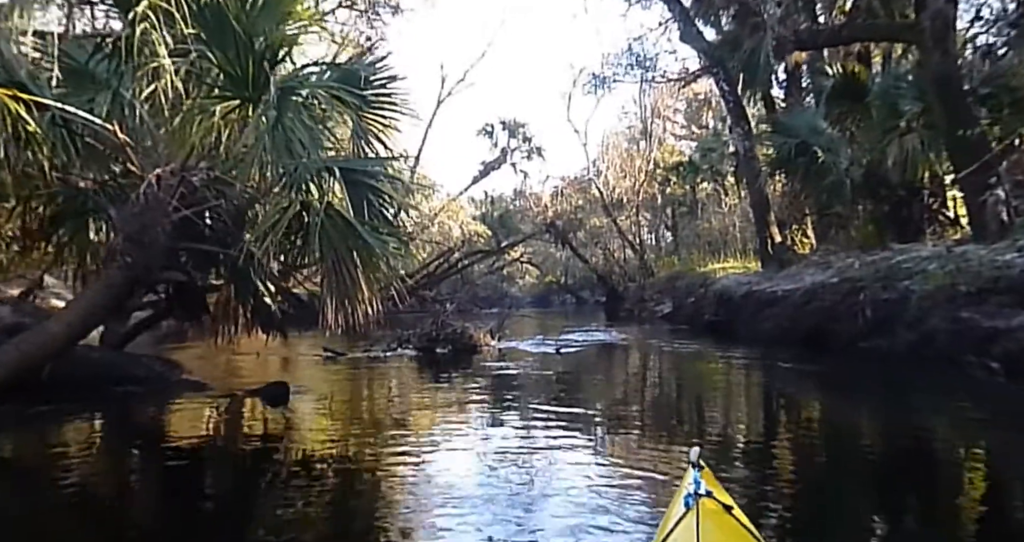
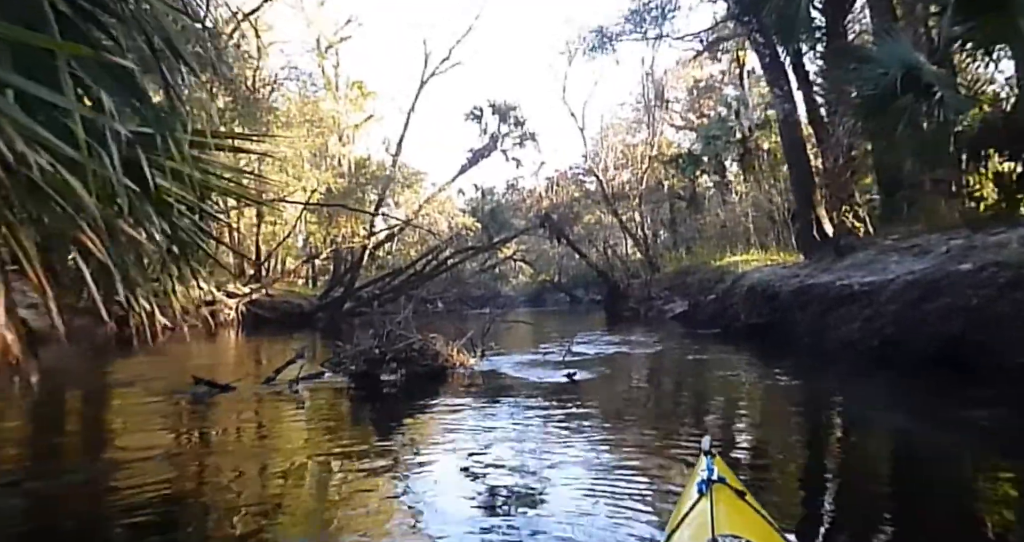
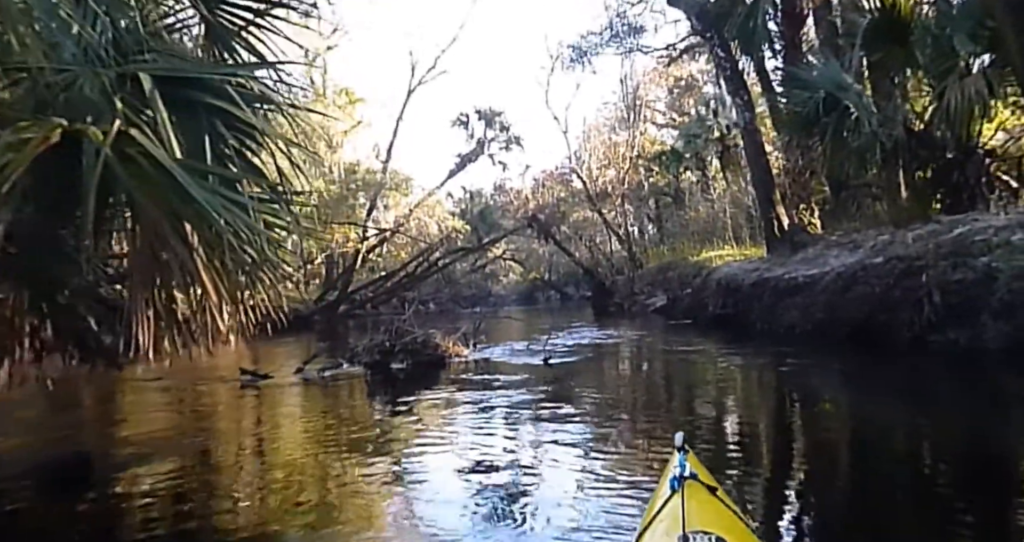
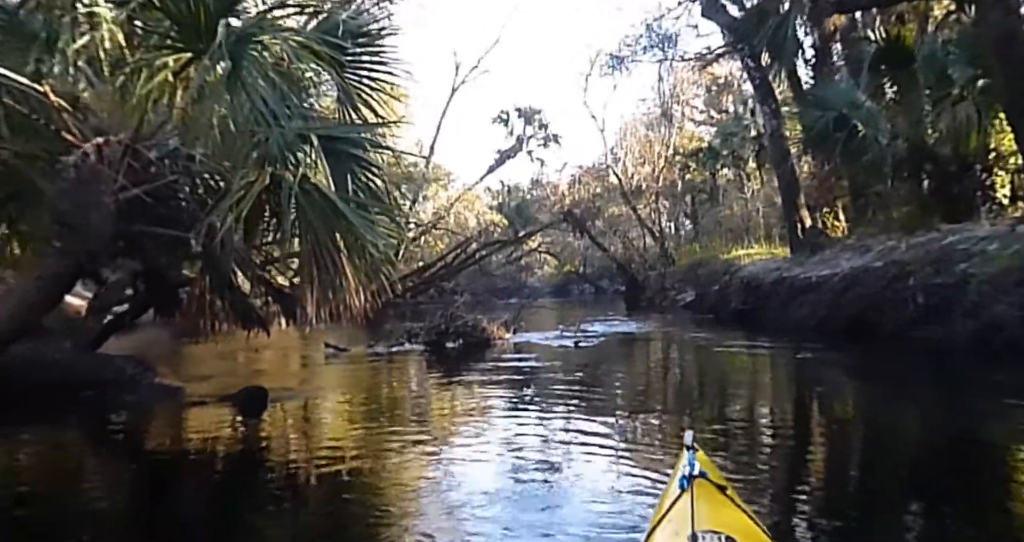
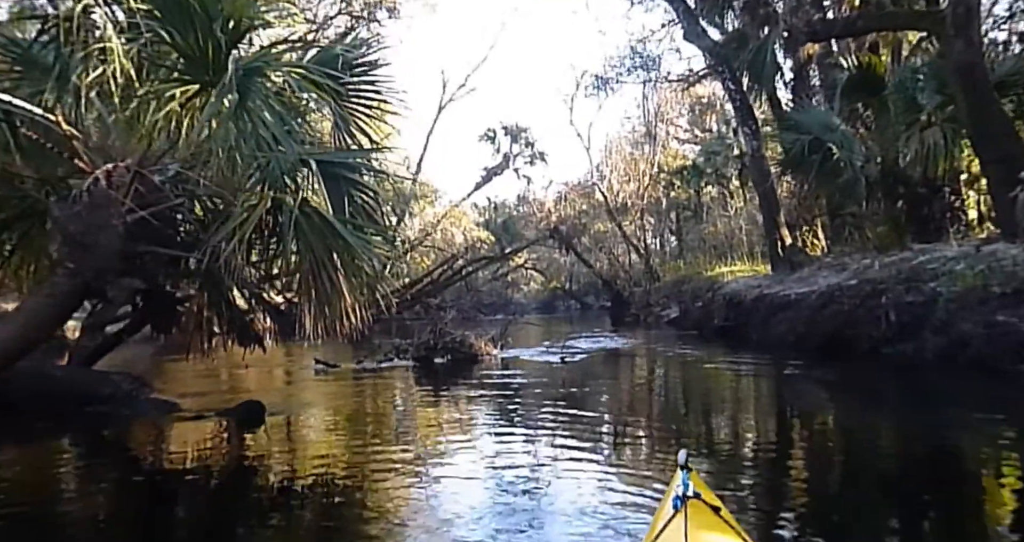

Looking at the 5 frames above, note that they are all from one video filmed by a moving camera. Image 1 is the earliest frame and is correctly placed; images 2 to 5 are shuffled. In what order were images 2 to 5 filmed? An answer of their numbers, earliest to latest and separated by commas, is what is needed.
5, 4, 3, 2
